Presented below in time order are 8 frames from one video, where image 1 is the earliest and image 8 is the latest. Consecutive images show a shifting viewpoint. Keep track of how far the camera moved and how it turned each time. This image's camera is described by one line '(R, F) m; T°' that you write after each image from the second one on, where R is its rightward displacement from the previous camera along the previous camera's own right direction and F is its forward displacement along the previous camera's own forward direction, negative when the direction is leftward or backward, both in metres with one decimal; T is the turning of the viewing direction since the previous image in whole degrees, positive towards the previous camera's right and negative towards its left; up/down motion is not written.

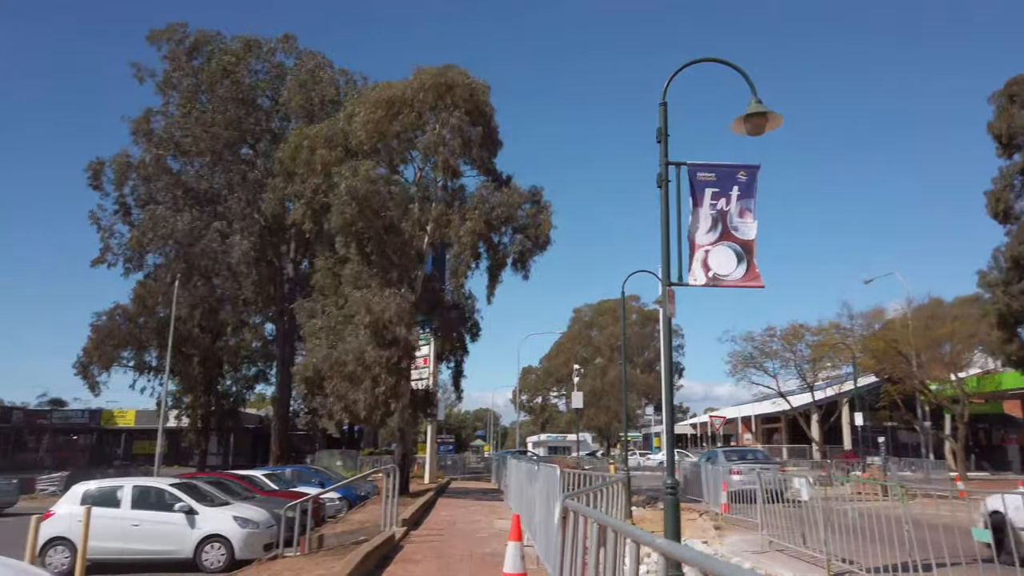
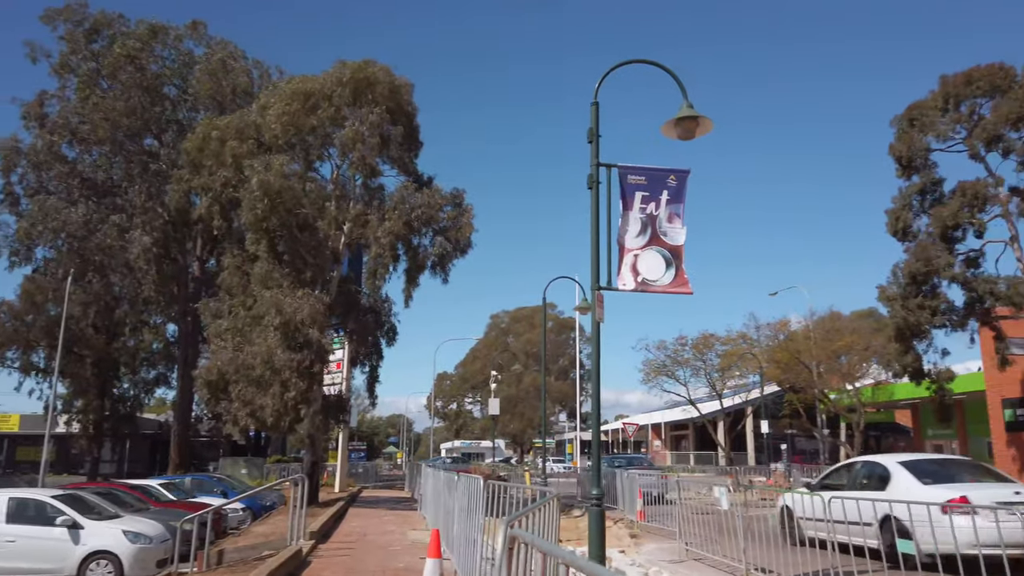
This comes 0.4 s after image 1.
(-0.1, +0.4) m; +6°
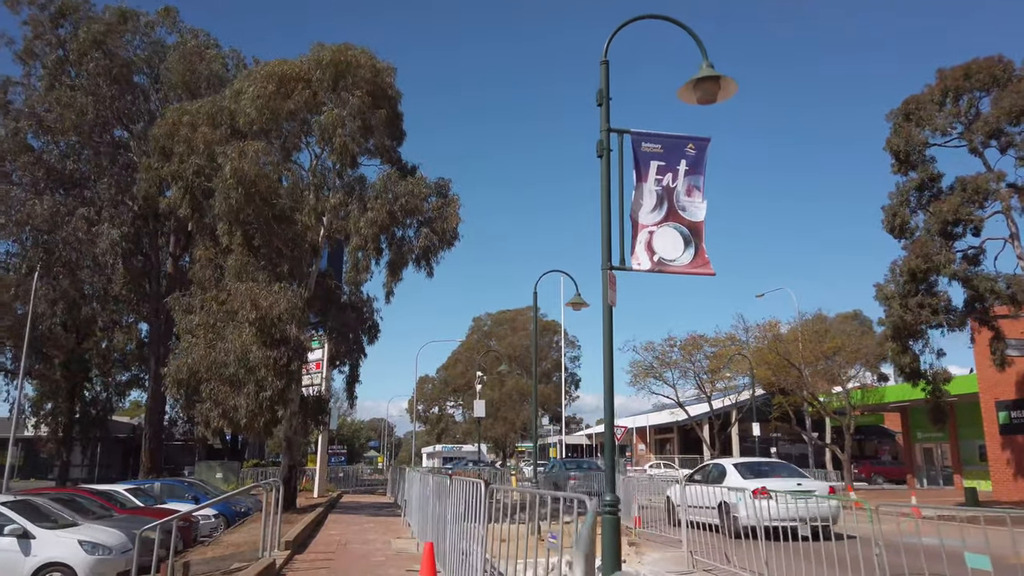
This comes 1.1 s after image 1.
(-0.2, +1.0) m; +1°
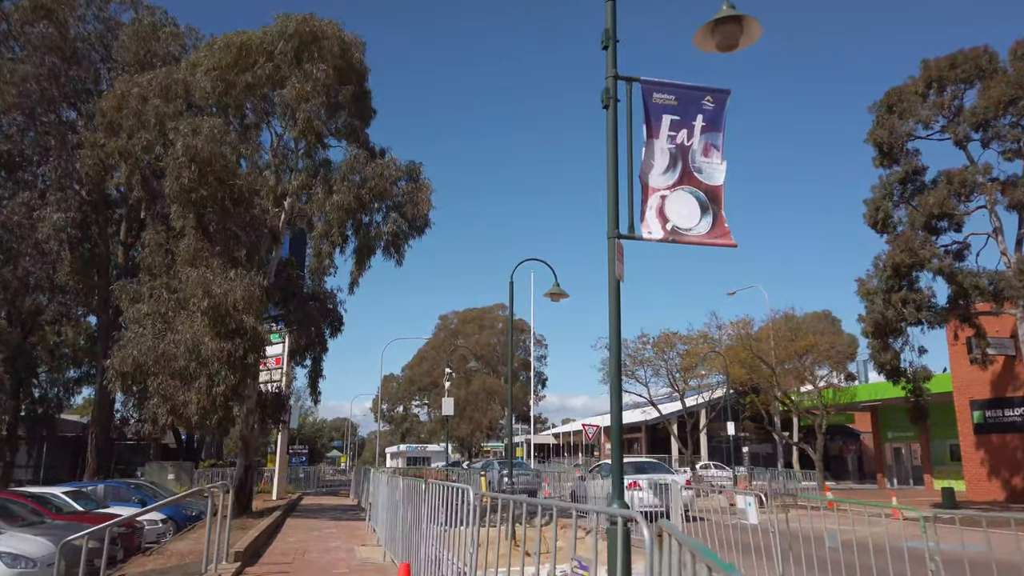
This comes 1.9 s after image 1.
(-0.2, +1.2) m; +3°
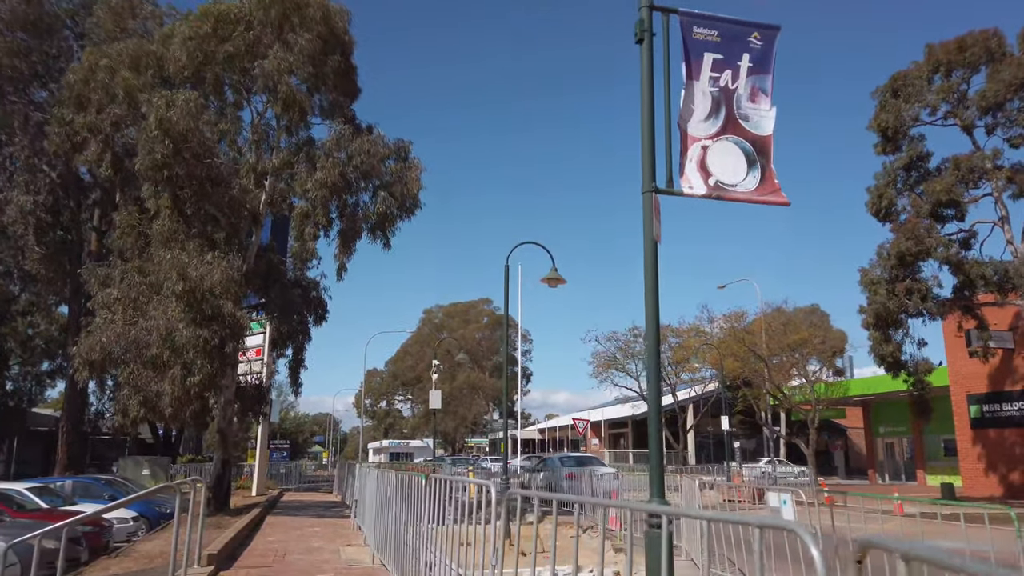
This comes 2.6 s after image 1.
(-0.3, +1.0) m; +1°
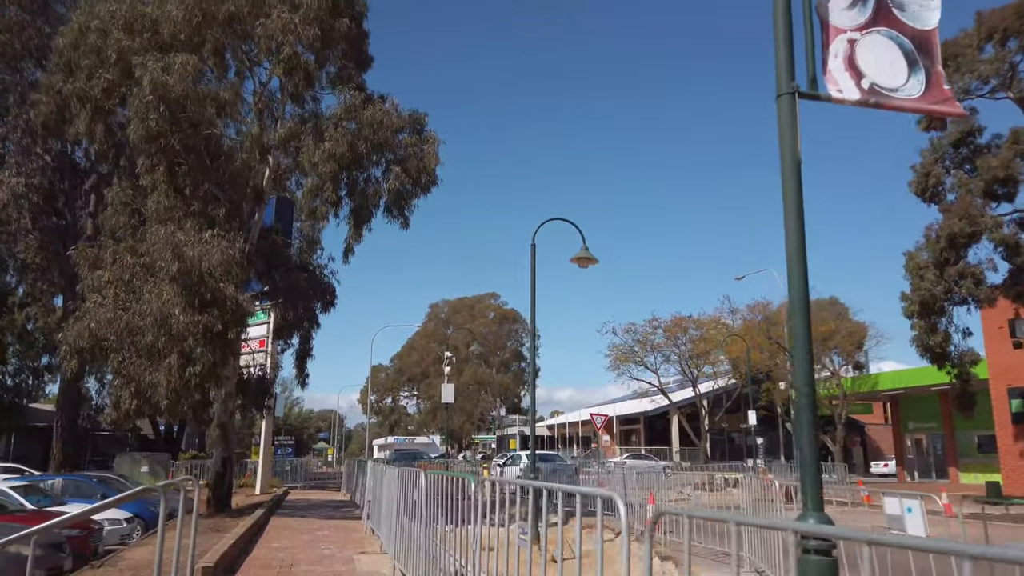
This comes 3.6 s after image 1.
(-0.5, +1.6) m; 0°
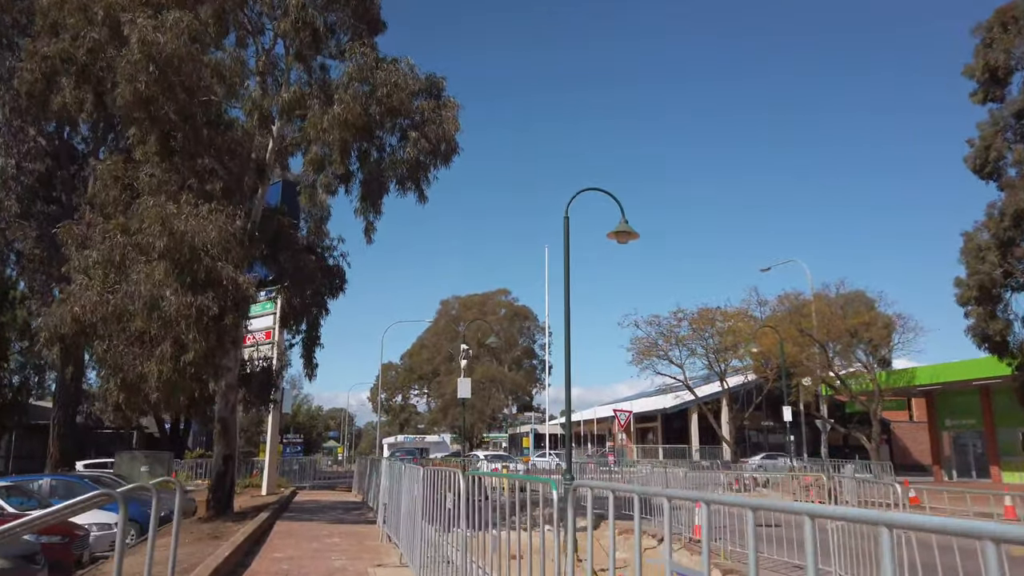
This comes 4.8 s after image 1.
(-0.4, +1.7) m; -1°
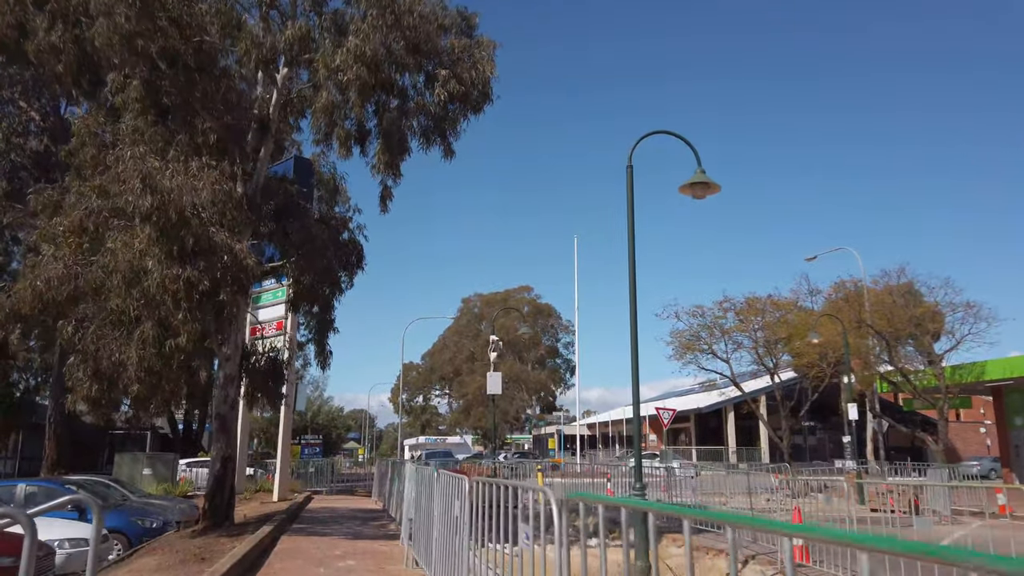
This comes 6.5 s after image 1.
(-0.5, +2.6) m; -1°
